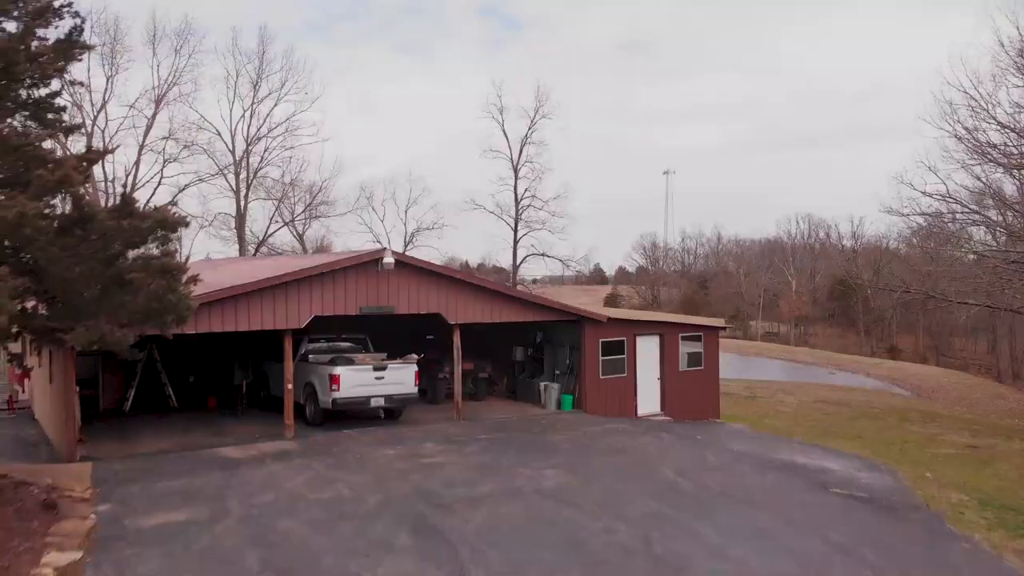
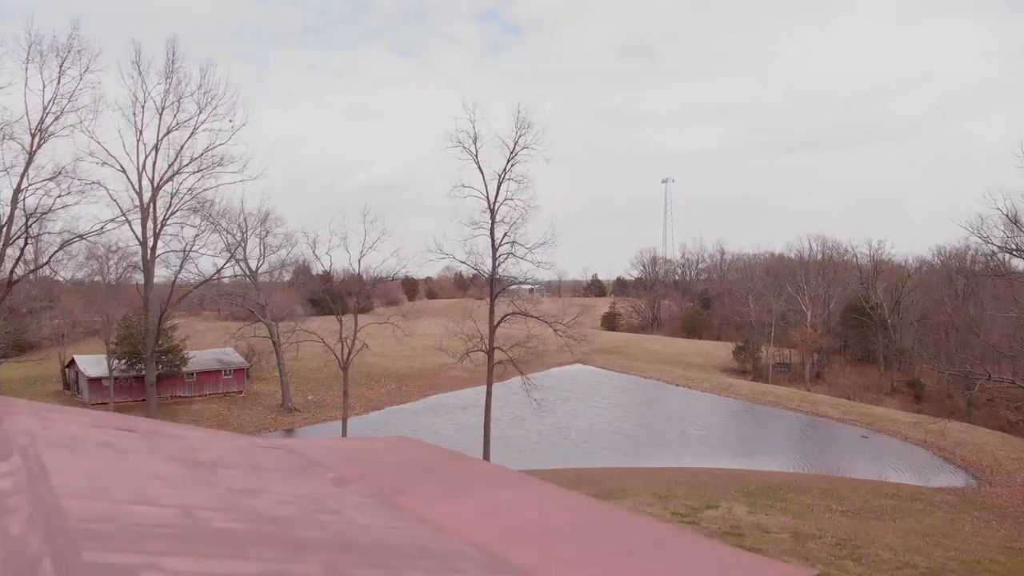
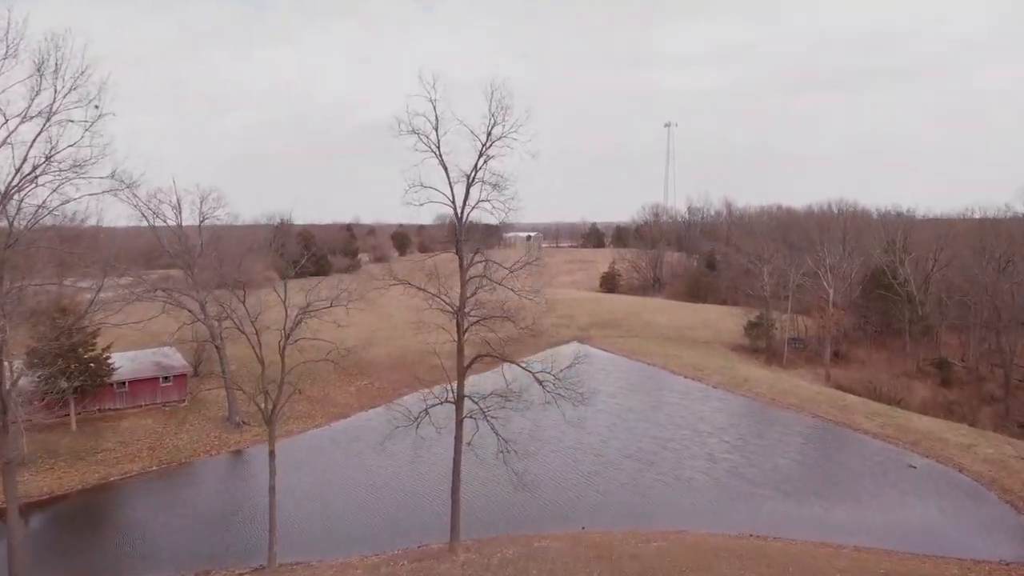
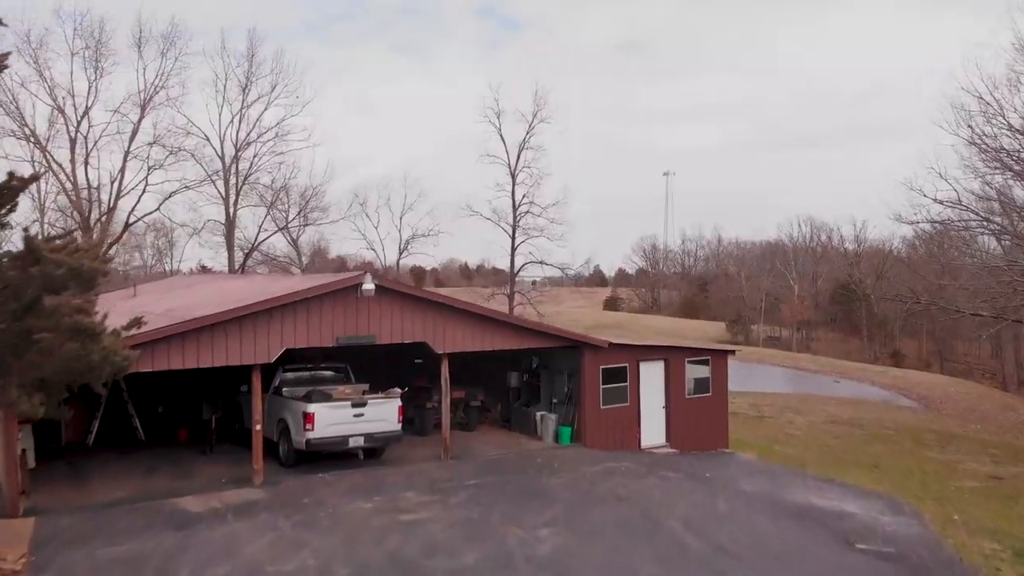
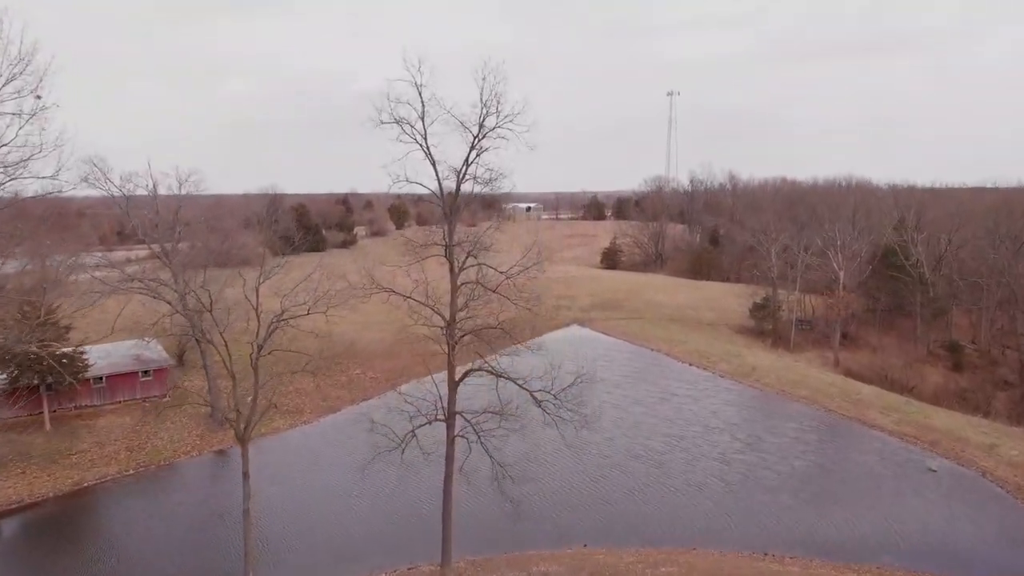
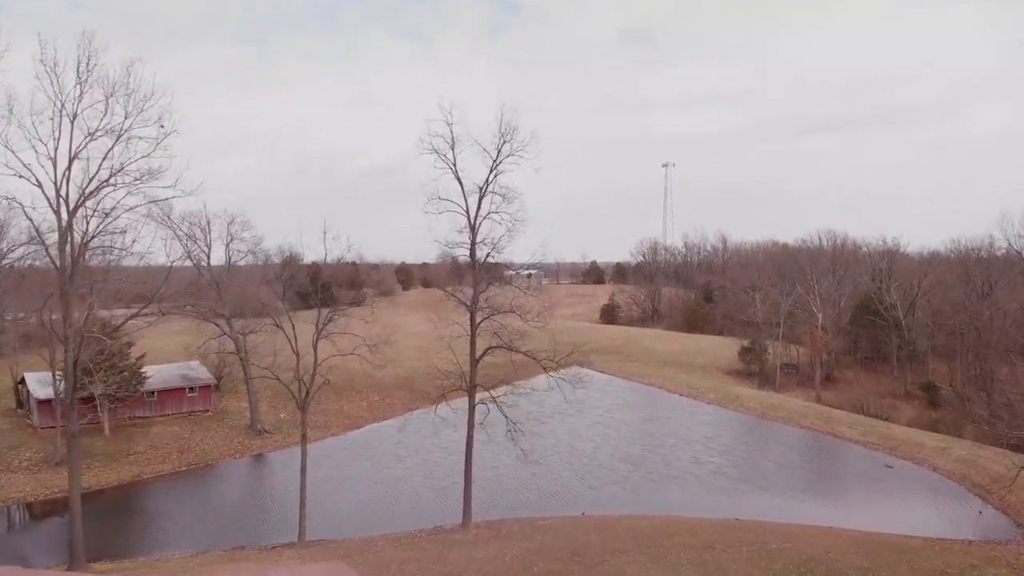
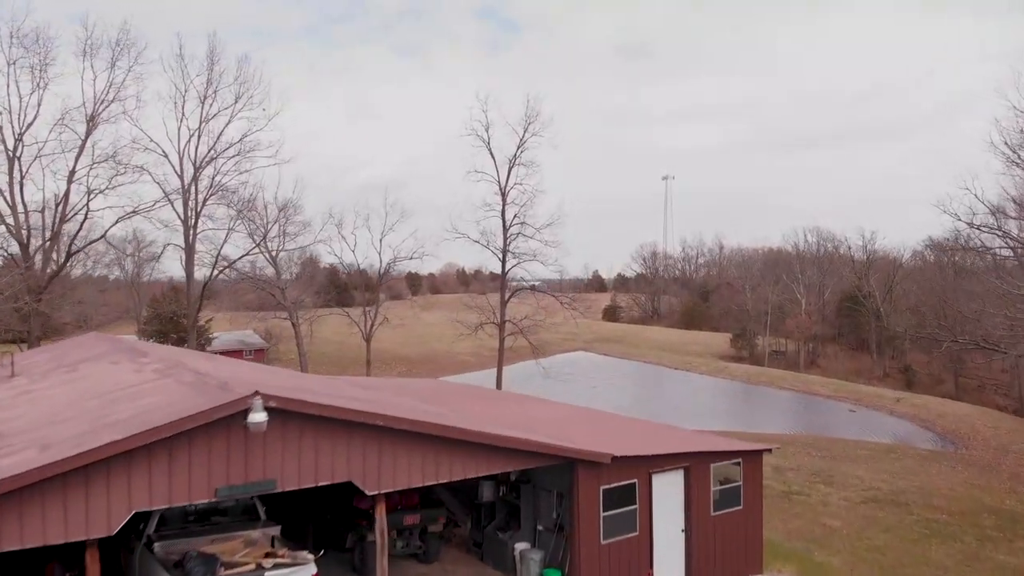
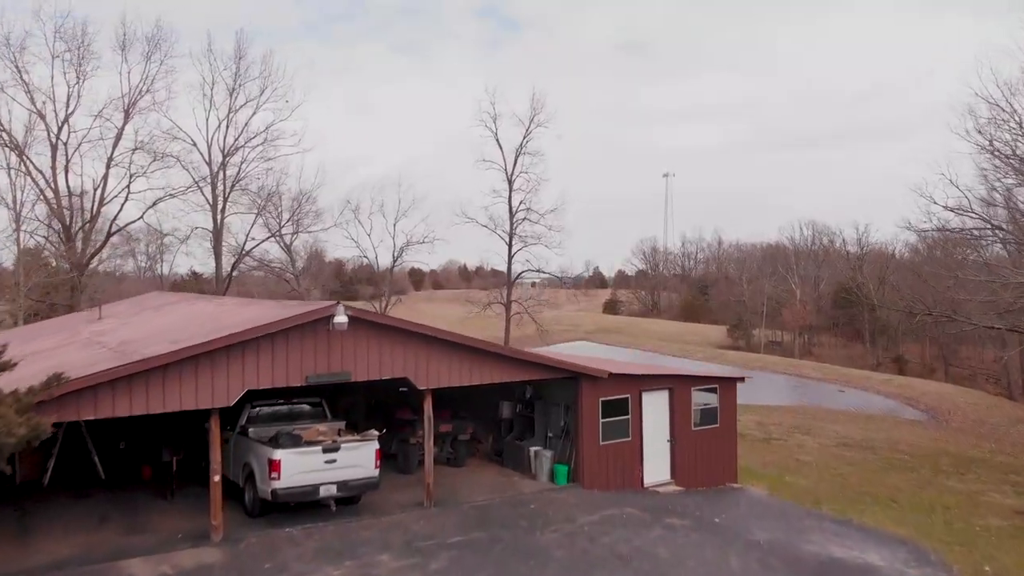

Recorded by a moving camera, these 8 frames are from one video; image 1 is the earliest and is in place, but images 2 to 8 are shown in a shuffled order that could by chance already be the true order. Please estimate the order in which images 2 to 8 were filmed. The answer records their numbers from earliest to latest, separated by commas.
4, 8, 7, 2, 6, 3, 5
